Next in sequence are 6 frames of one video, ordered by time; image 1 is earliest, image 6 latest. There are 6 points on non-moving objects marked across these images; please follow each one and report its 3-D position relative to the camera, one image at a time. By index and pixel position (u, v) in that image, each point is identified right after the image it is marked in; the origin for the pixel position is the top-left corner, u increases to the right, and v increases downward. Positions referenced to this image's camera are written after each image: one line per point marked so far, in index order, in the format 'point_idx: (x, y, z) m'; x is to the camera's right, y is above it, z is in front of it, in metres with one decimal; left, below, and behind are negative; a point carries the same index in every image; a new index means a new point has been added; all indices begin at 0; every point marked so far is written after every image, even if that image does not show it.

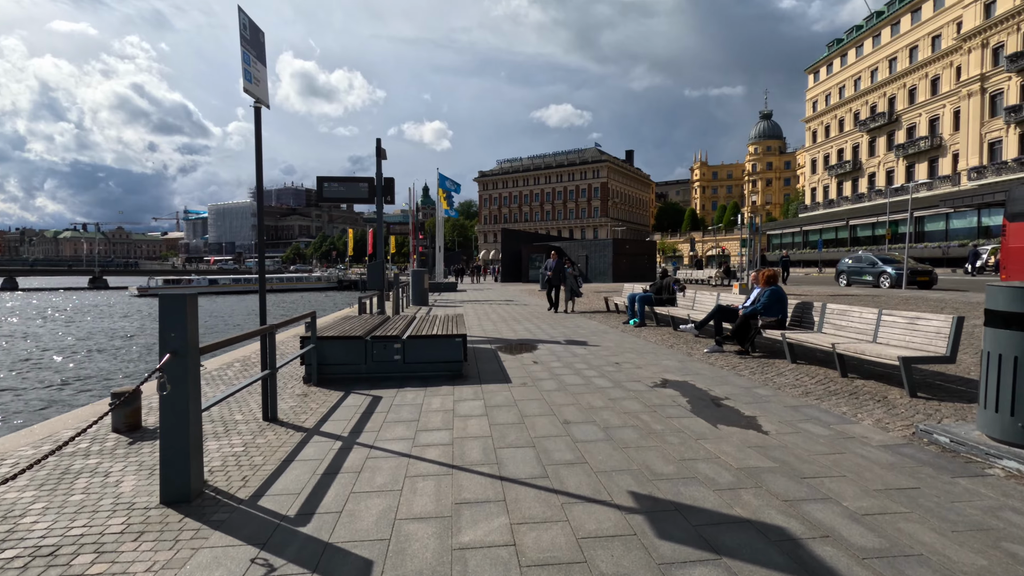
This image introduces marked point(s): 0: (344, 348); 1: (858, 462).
0: (-2.2, -0.8, +6.9) m
1: (+2.5, -1.3, +3.9) m
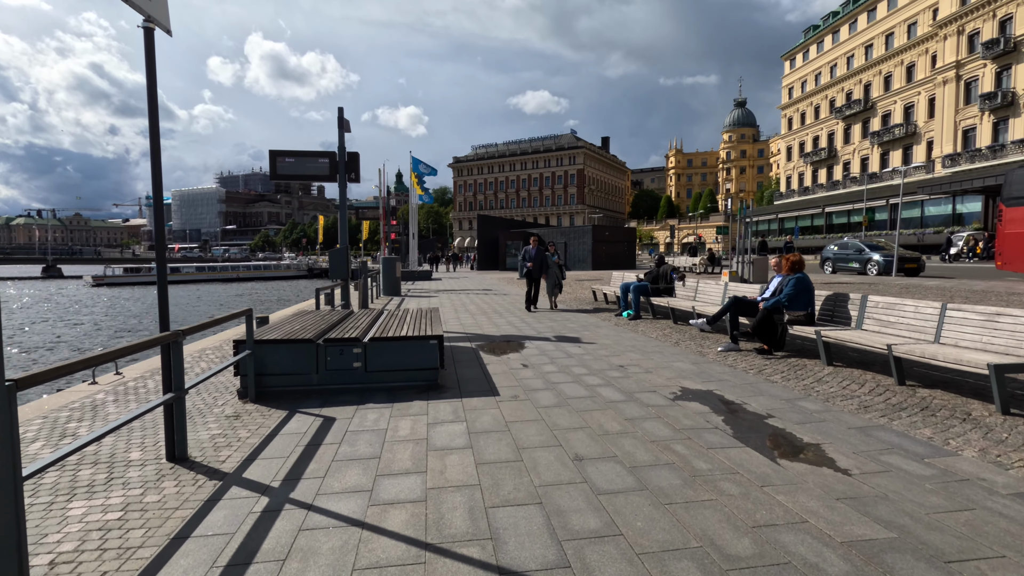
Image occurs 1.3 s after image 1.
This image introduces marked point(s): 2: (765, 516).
0: (-2.3, -0.7, +5.6) m
1: (+2.5, -1.2, +2.7) m
2: (+1.4, -1.2, +2.9) m
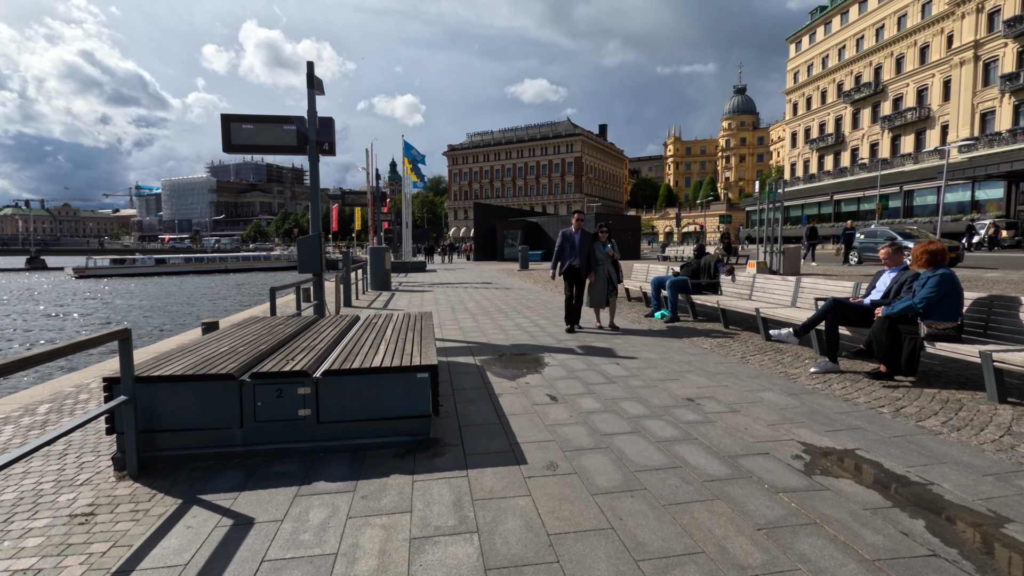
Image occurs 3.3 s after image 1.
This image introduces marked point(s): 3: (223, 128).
0: (-2.1, -0.7, +3.5) m
1: (+2.8, -1.3, +0.8) m
2: (+1.6, -1.3, +0.9) m
3: (-4.7, +2.6, +8.7) m
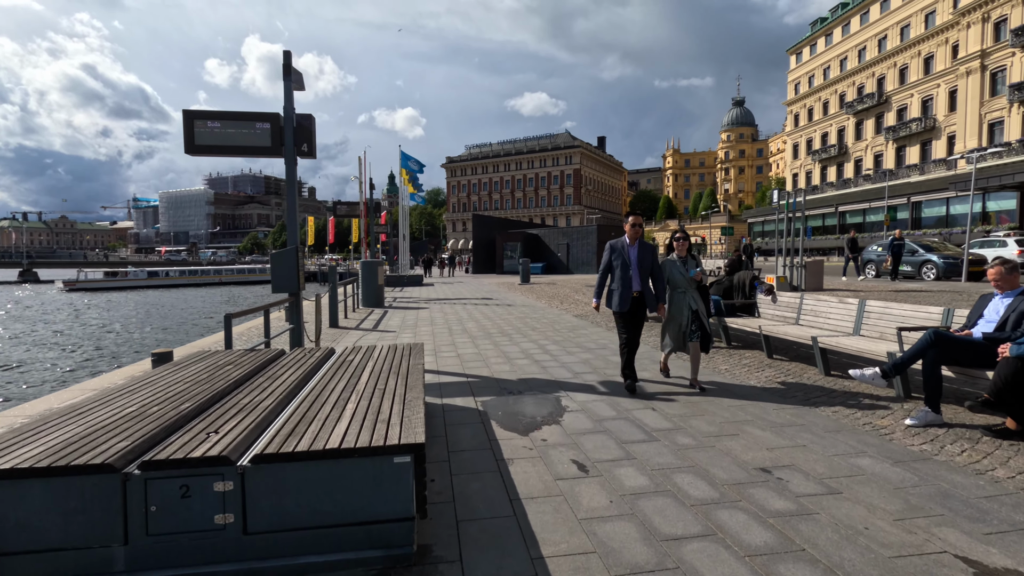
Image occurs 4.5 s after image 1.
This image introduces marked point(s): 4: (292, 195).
0: (-2.0, -0.9, +2.3) m
1: (+2.9, -1.4, -0.5) m
2: (+1.7, -1.5, -0.3) m
3: (-4.6, +2.3, +7.5) m
4: (-3.3, +1.4, +8.1) m
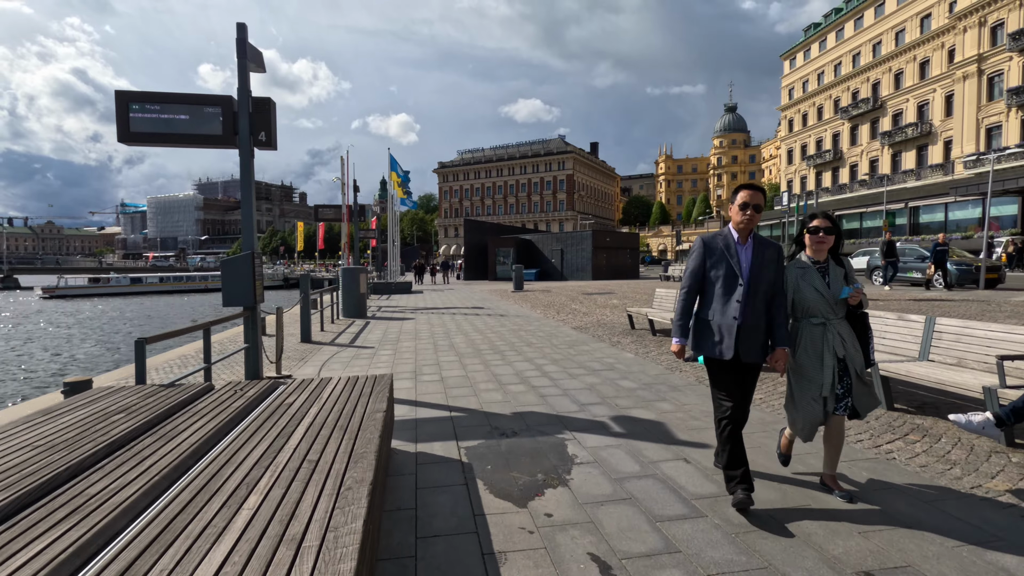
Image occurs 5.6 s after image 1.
0: (-2.0, -1.0, +1.1) m
1: (+2.9, -1.5, -1.6) m
2: (+1.8, -1.5, -1.4) m
3: (-4.7, +2.1, +6.3) m
4: (-3.4, +1.3, +6.9) m
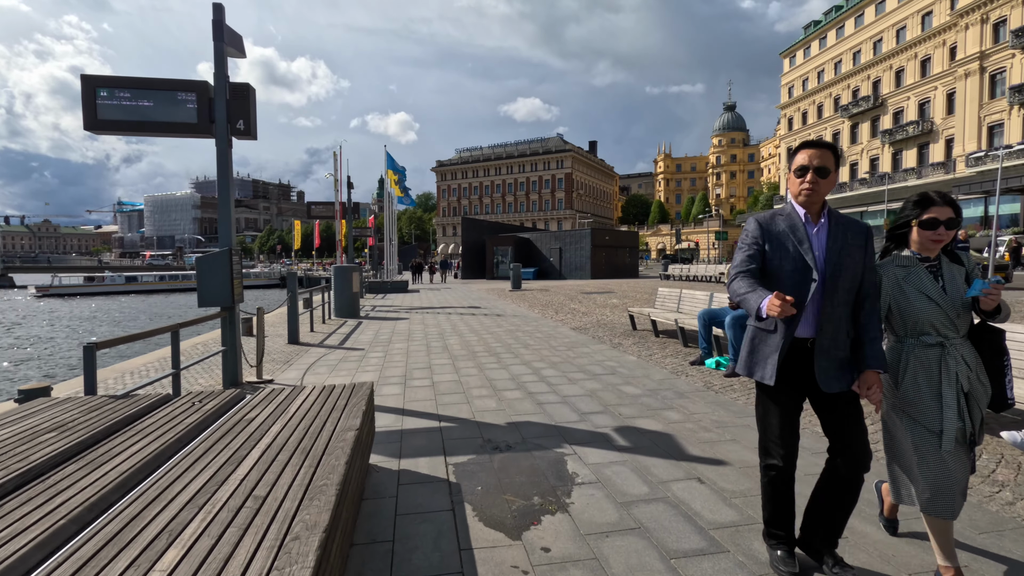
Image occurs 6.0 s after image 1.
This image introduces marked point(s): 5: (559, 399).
0: (-2.0, -1.0, +0.7) m
1: (+2.9, -1.5, -2.0) m
2: (+1.7, -1.5, -1.8) m
3: (-4.7, +2.1, +5.9) m
4: (-3.5, +1.3, +6.5) m
5: (+0.5, -1.2, +5.8) m
